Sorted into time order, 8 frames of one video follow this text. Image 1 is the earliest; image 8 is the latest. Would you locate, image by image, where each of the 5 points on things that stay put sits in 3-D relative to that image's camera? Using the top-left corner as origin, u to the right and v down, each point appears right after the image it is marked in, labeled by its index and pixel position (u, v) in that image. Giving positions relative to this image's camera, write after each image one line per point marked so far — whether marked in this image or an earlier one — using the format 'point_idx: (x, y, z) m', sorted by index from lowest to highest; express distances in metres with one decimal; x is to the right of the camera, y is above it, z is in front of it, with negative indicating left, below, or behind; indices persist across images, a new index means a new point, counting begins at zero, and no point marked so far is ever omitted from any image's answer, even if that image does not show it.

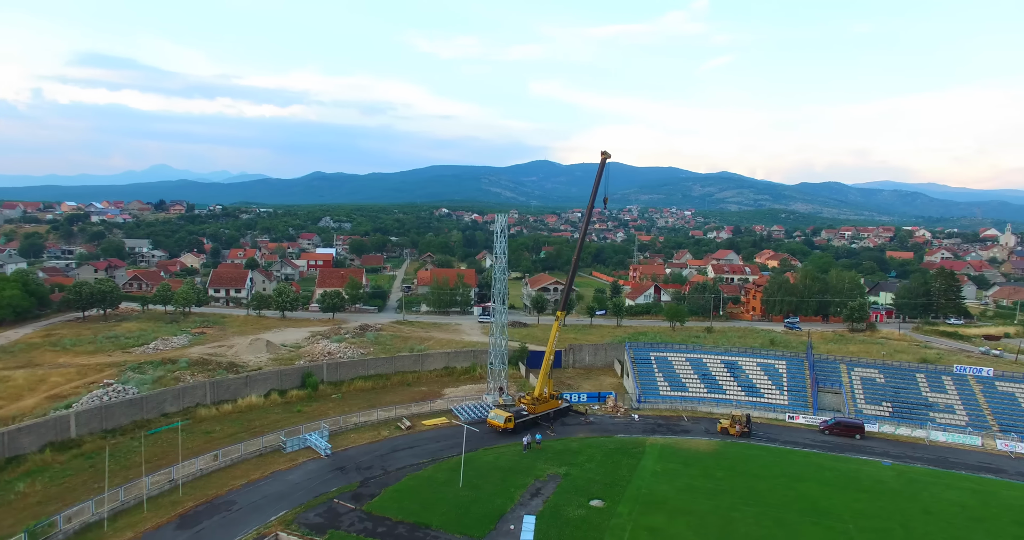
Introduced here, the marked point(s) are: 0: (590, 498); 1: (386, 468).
0: (+2.4, -6.5, +17.5) m
1: (-3.9, -6.3, +19.3) m
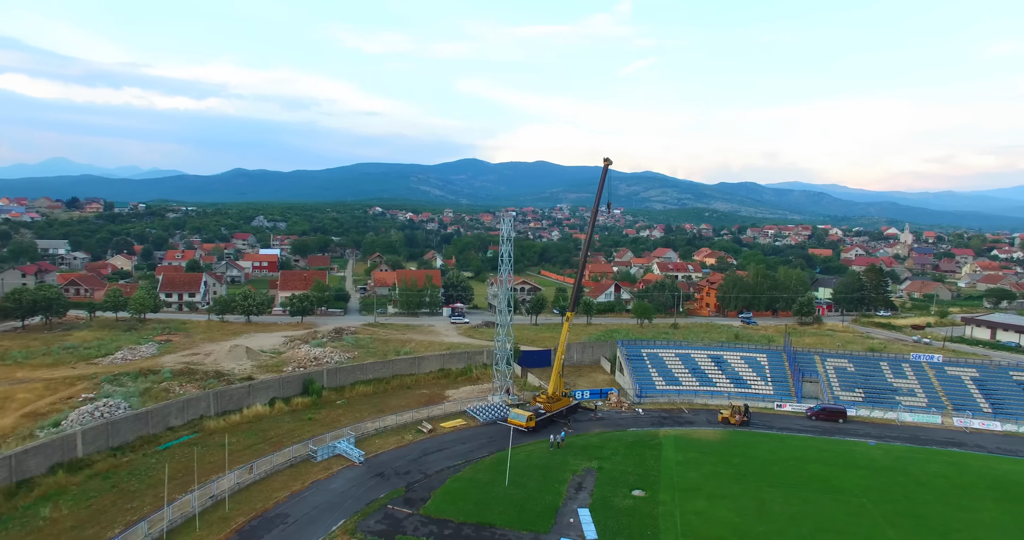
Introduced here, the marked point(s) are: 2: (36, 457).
0: (+3.7, -6.7, +18.7) m
1: (-2.7, -6.5, +19.6) m
2: (-14.3, -5.6, +18.2) m
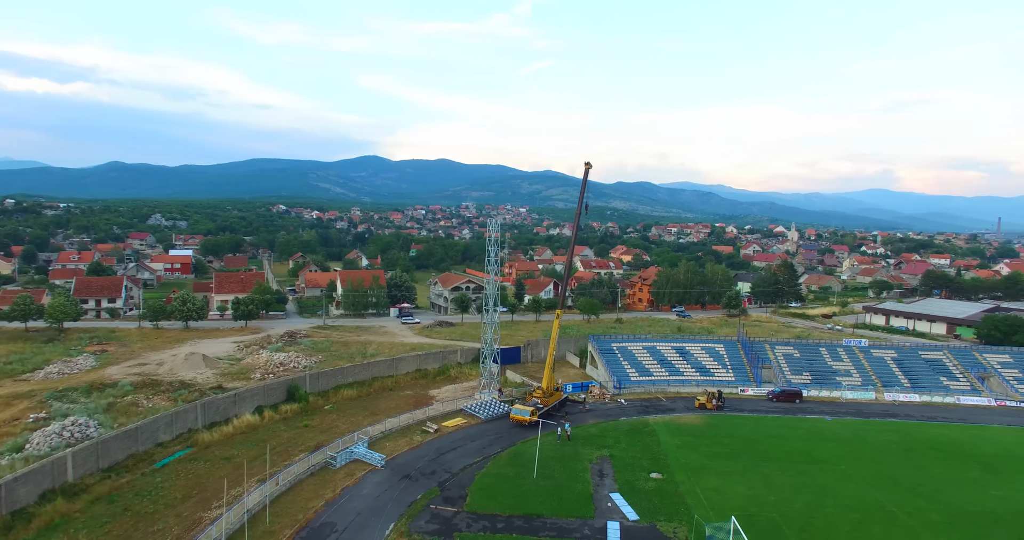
0: (+4.5, -6.7, +20.1) m
1: (-2.0, -6.5, +19.9) m
2: (-13.1, -5.8, +16.5) m
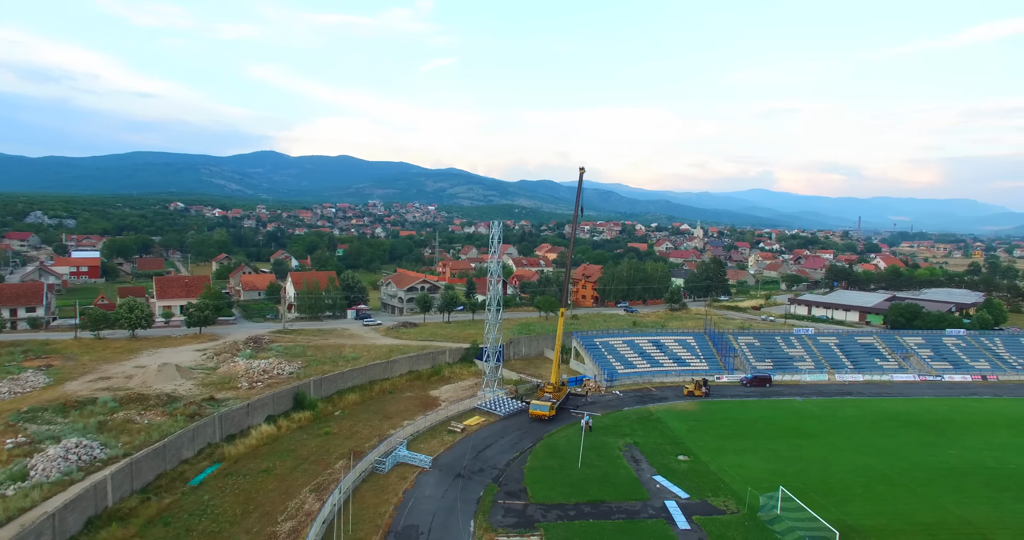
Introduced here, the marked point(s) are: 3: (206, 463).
0: (+5.9, -6.6, +21.9) m
1: (-0.5, -6.6, +20.5) m
2: (-10.8, -6.0, +15.1) m
3: (-9.8, -6.2, +19.5) m
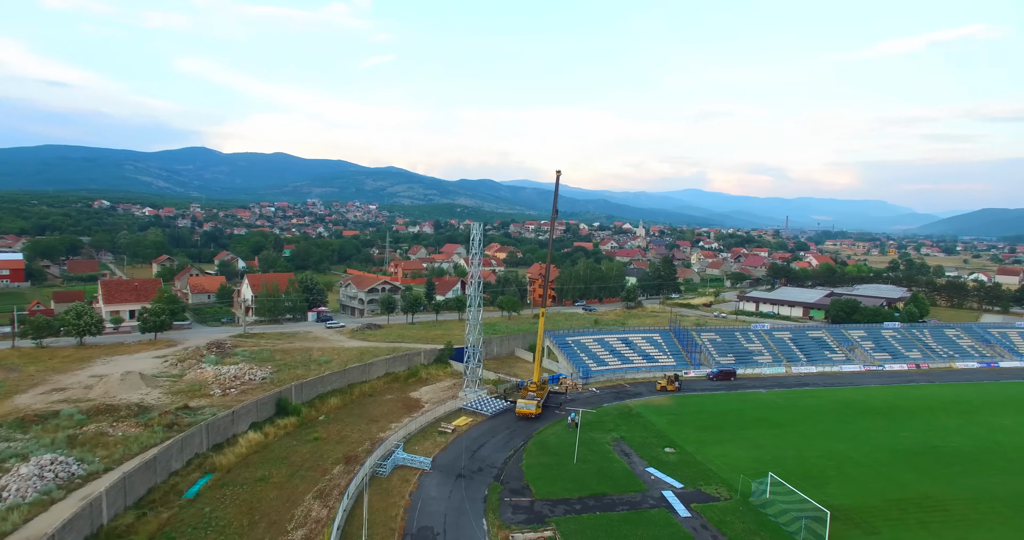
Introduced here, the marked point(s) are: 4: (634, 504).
0: (+5.6, -6.6, +22.8) m
1: (-0.6, -6.6, +20.8) m
2: (-10.3, -6.1, +14.3) m
3: (-9.8, -6.3, +18.9) m
4: (+3.7, -7.1, +18.4) m
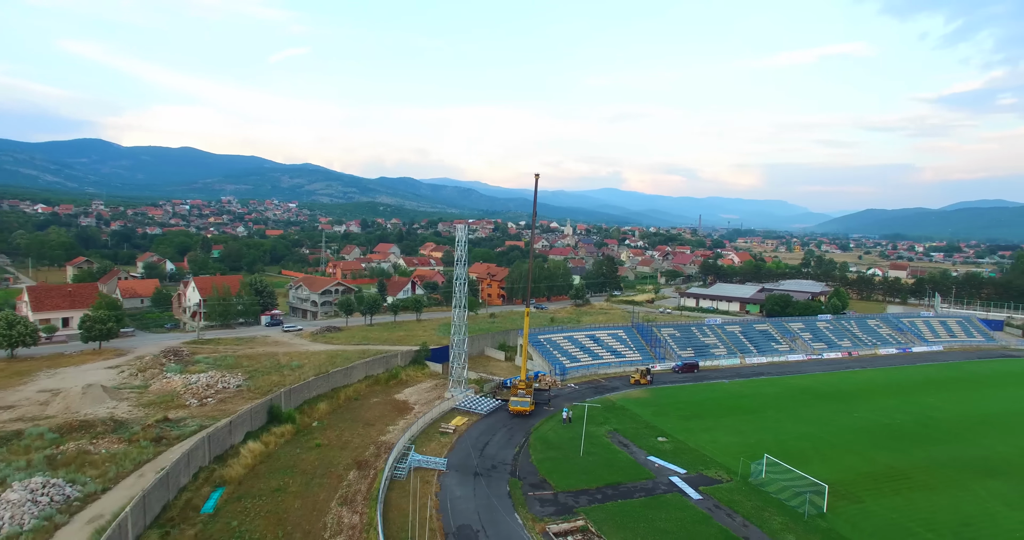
0: (+5.7, -6.6, +24.1) m
1: (-0.2, -6.7, +21.2) m
2: (-8.9, -6.3, +13.5) m
3: (-9.0, -6.4, +18.0) m
4: (+4.4, -7.1, +19.5) m
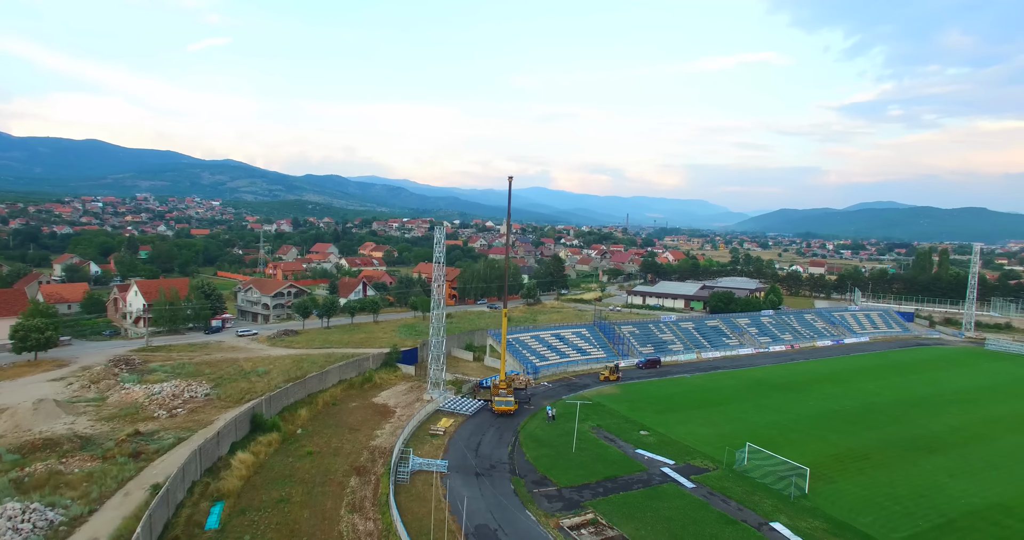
0: (+5.1, -6.6, +25.1) m
1: (-0.3, -6.7, +21.5) m
2: (-8.0, -6.4, +12.7) m
3: (-8.7, -6.6, +17.3) m
4: (+4.5, -7.1, +20.3) m
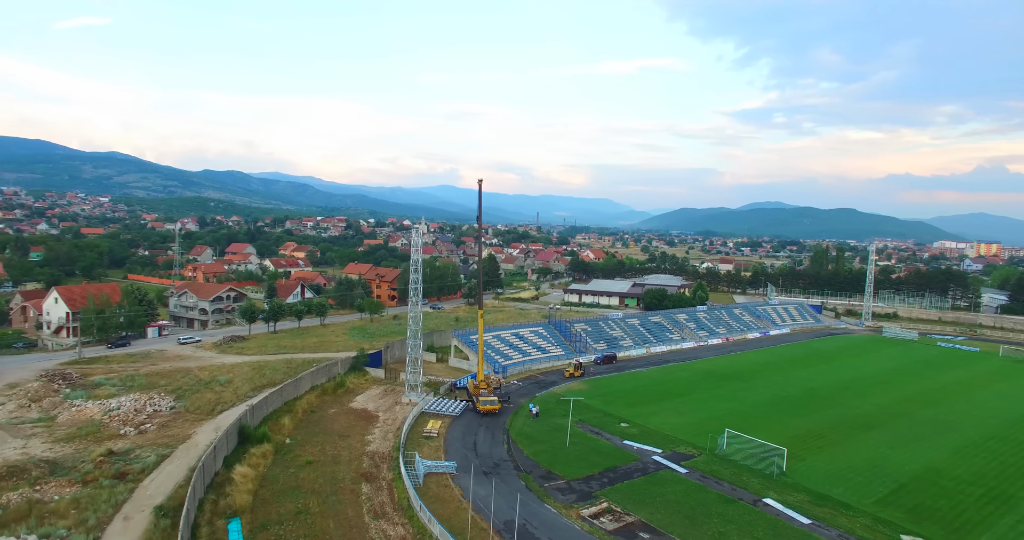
0: (+4.5, -6.6, +26.4) m
1: (-0.3, -6.8, +22.0) m
2: (-6.5, -6.6, +12.1) m
3: (-7.9, -6.7, +16.5) m
4: (+4.6, -7.1, +21.5) m
